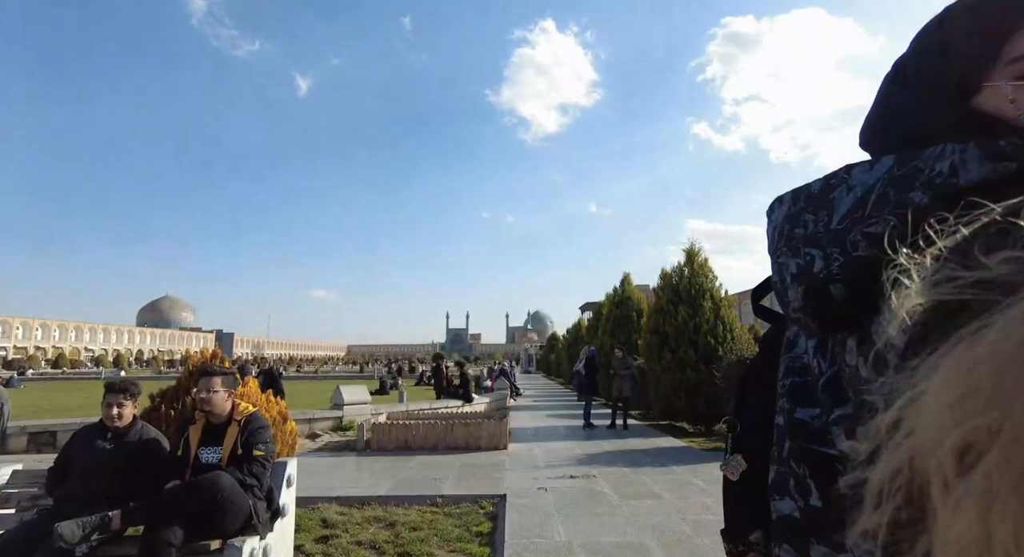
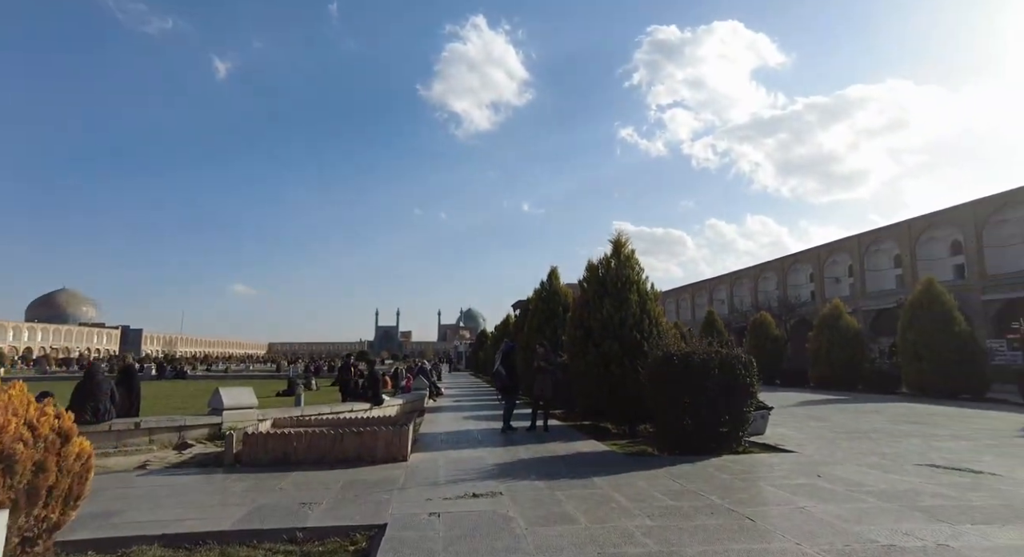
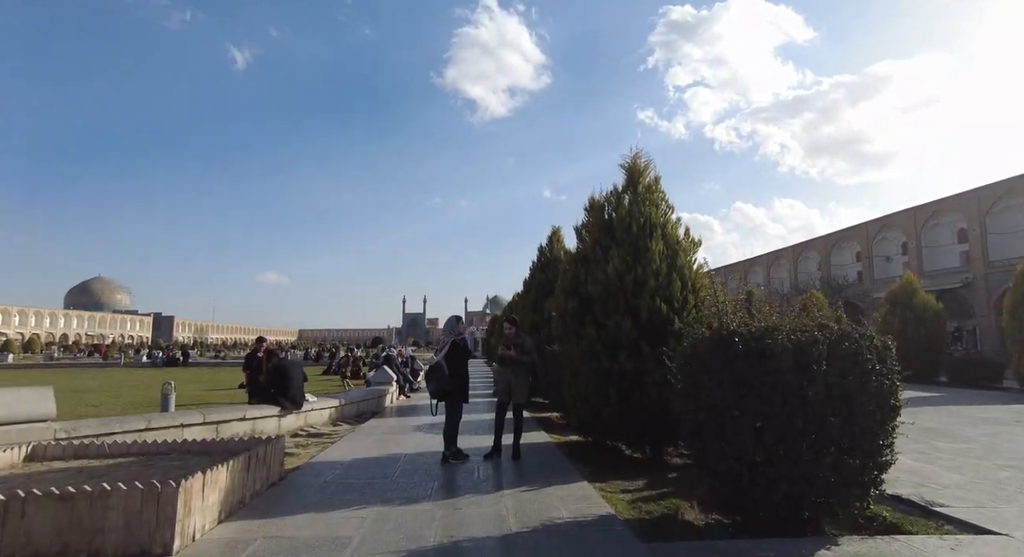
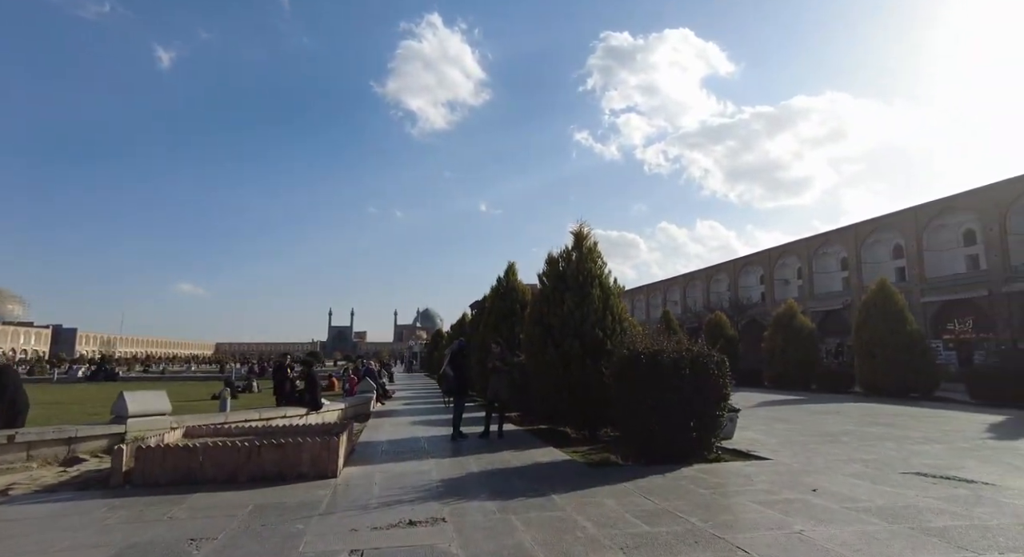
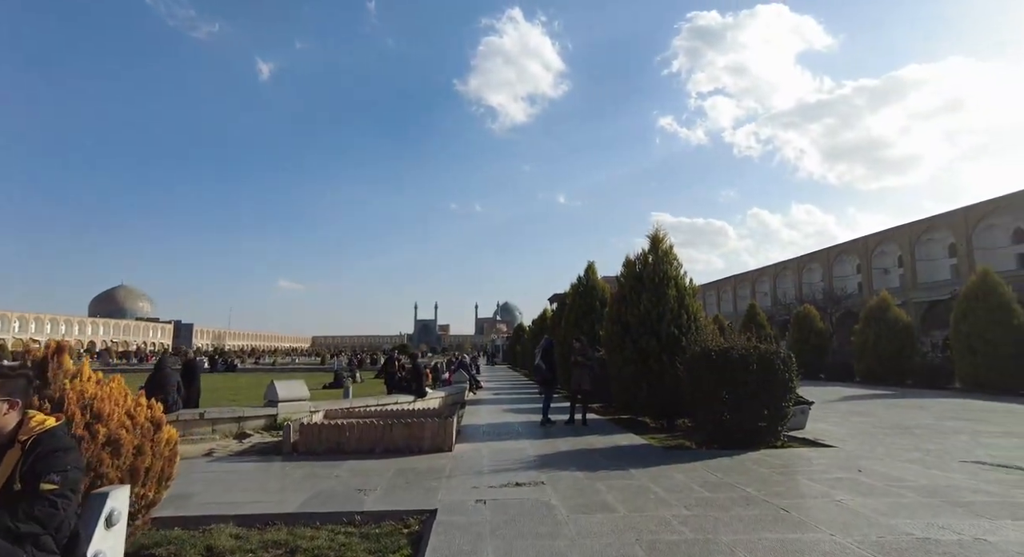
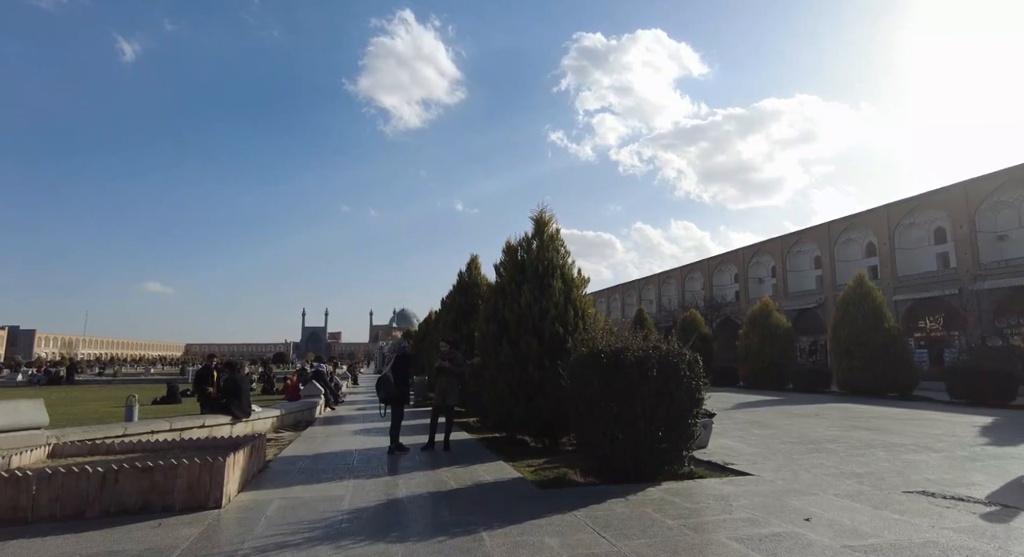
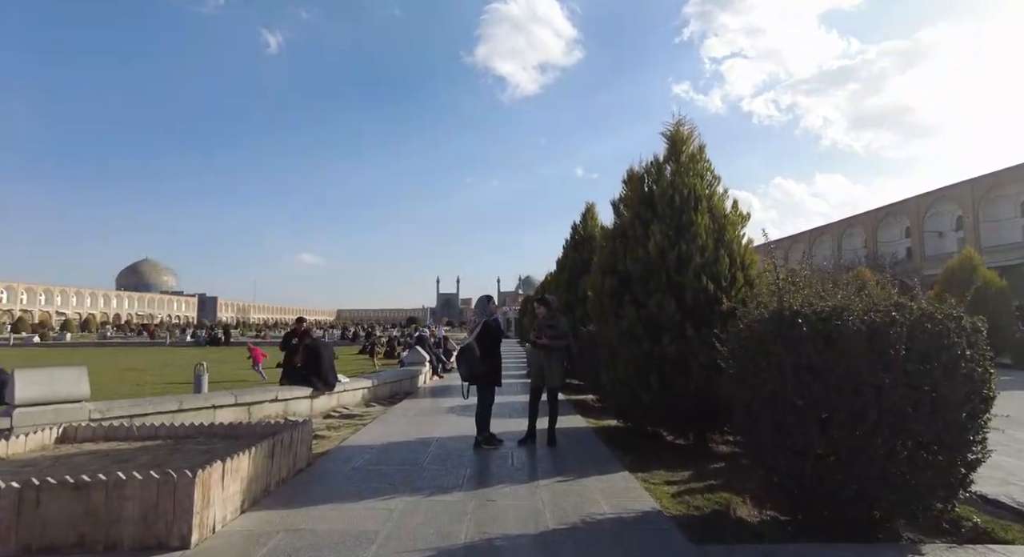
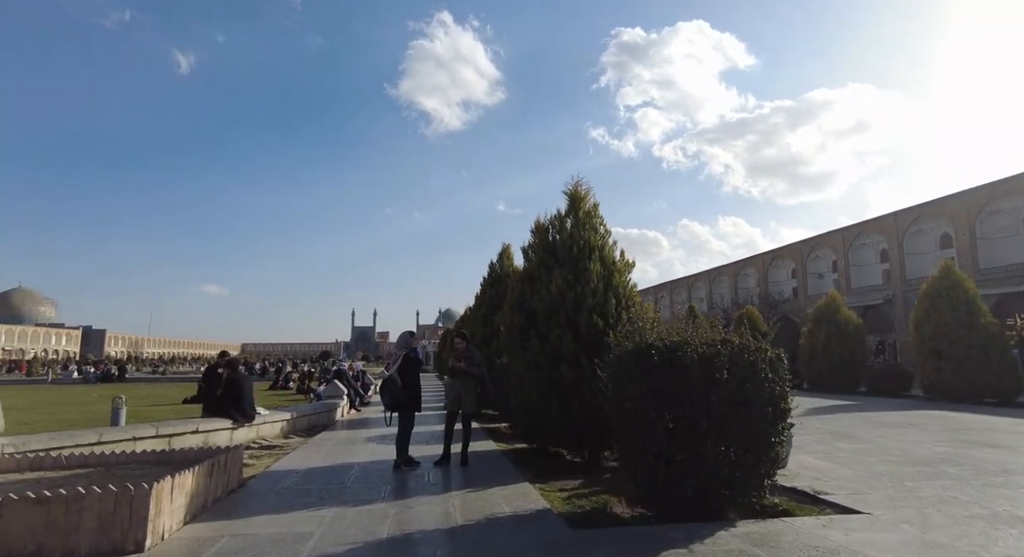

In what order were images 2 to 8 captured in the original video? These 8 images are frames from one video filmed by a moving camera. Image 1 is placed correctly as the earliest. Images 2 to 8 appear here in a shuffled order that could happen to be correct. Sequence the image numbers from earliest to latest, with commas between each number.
5, 2, 4, 6, 8, 3, 7
